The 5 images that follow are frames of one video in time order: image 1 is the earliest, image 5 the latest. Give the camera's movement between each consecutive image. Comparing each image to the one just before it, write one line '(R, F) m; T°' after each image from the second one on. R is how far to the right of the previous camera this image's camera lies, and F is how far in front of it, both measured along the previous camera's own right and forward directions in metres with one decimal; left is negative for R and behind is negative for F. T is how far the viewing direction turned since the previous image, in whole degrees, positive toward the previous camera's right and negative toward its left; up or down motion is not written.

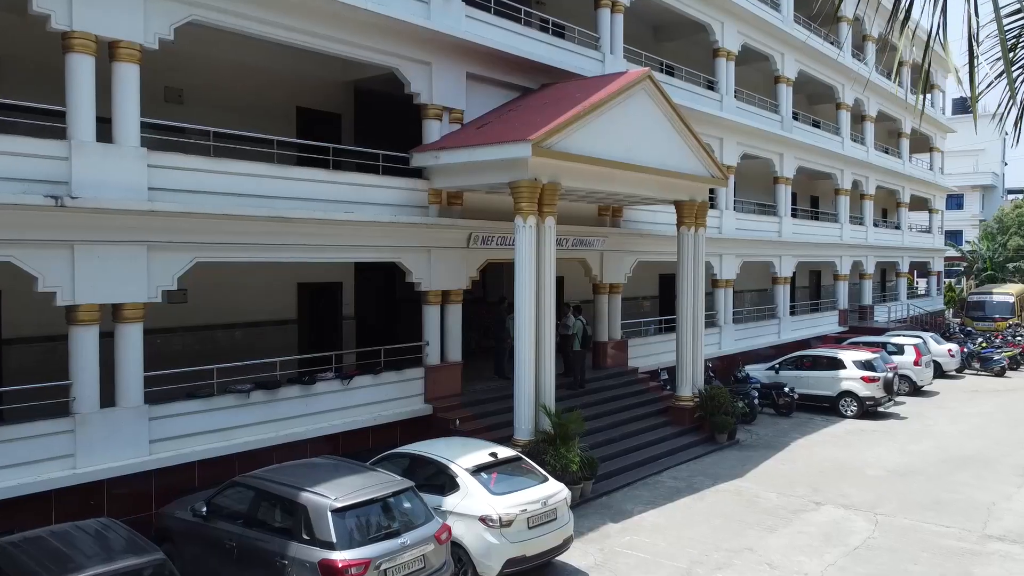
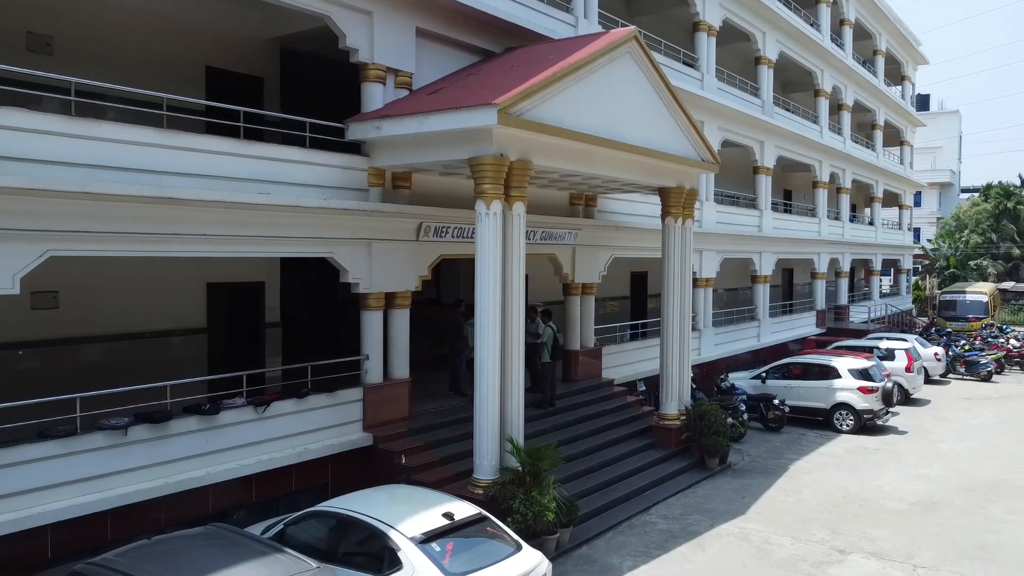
(-0.1, +2.1) m; +3°
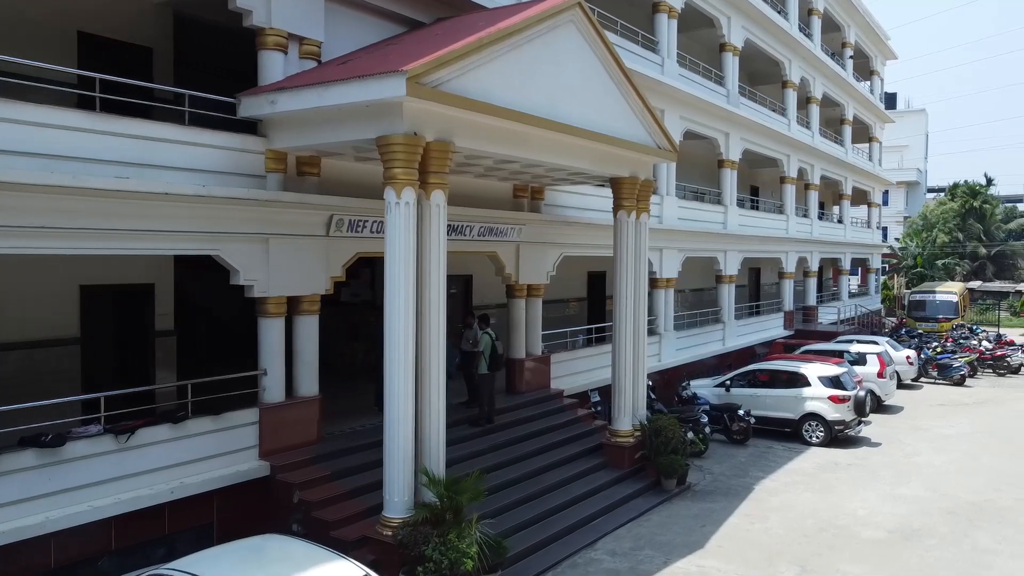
(+0.5, +1.3) m; +2°
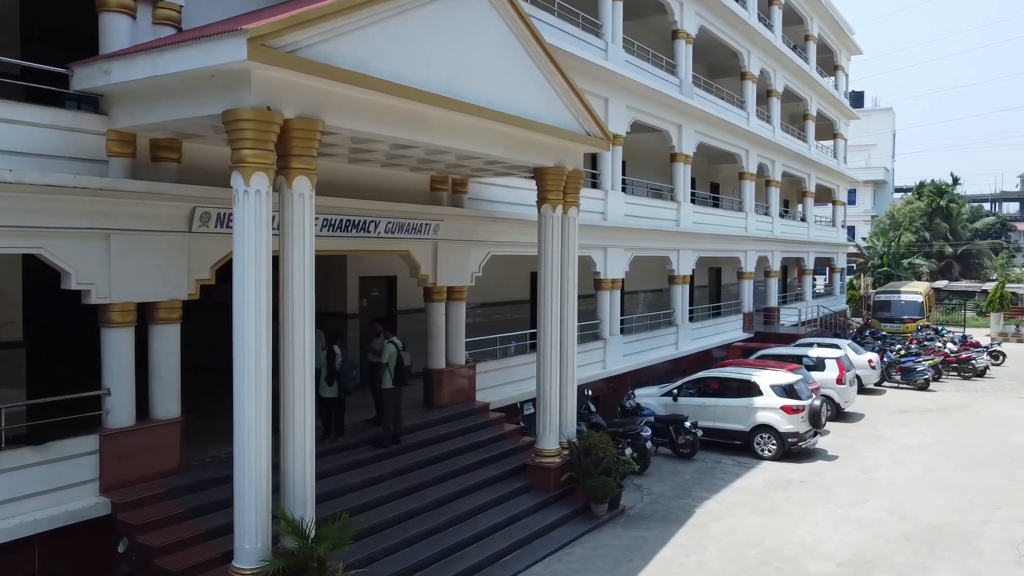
(+0.7, +1.2) m; +2°
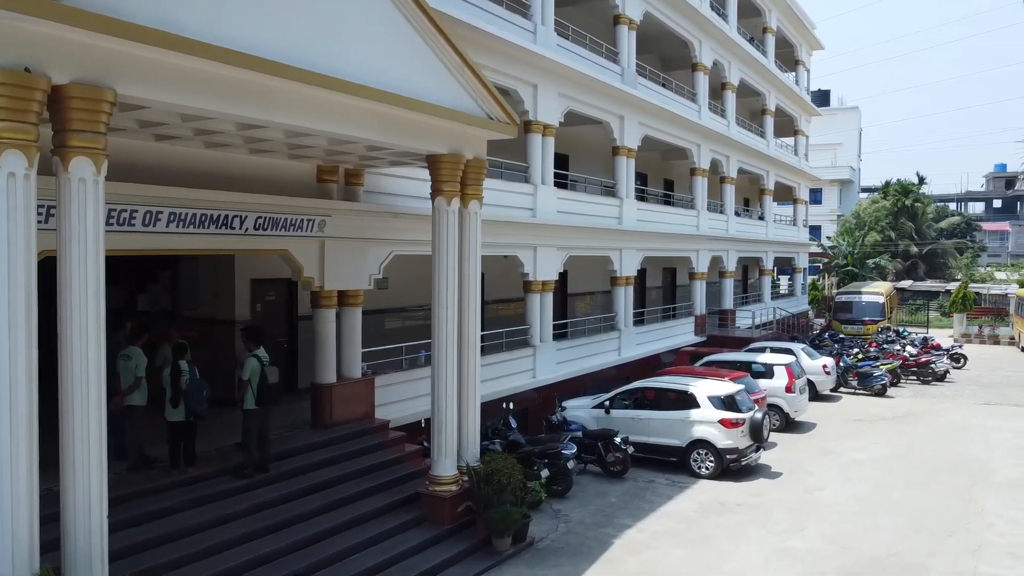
(+0.9, +1.2) m; +2°
